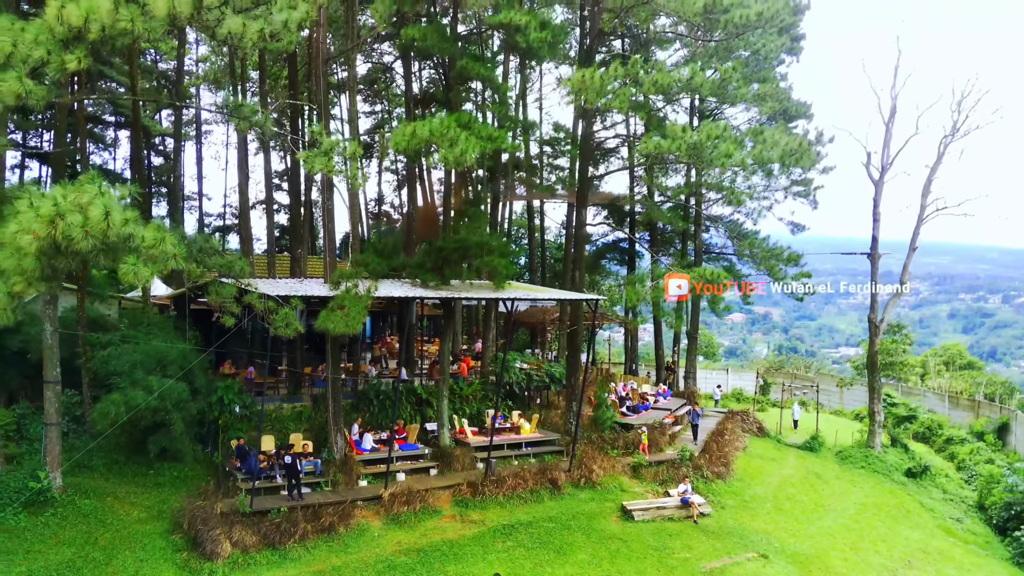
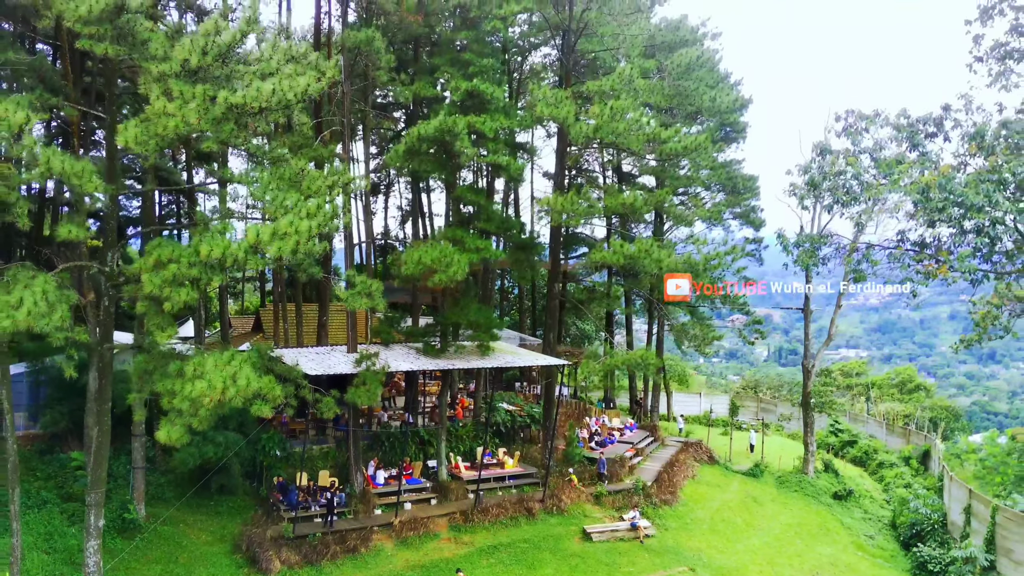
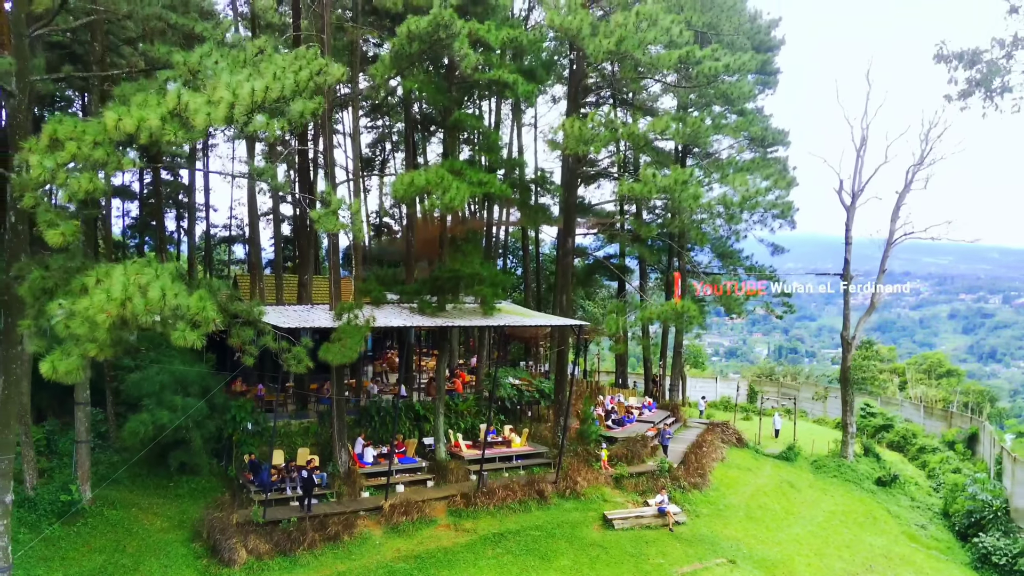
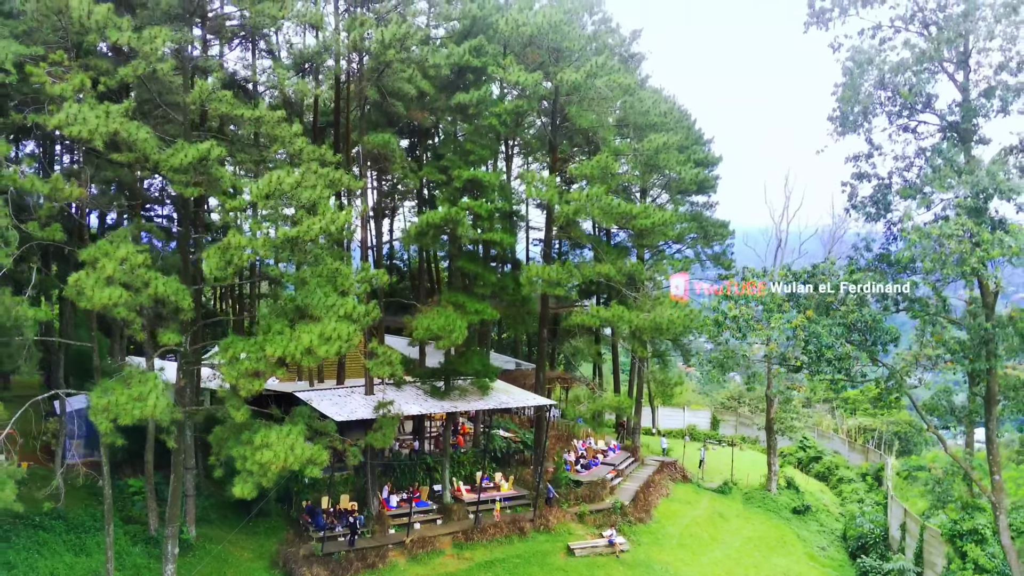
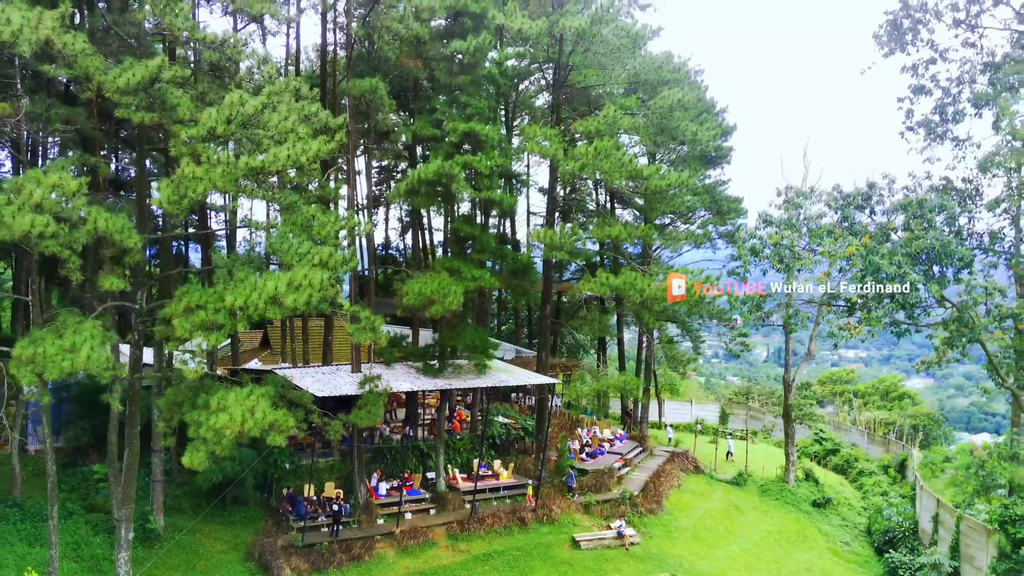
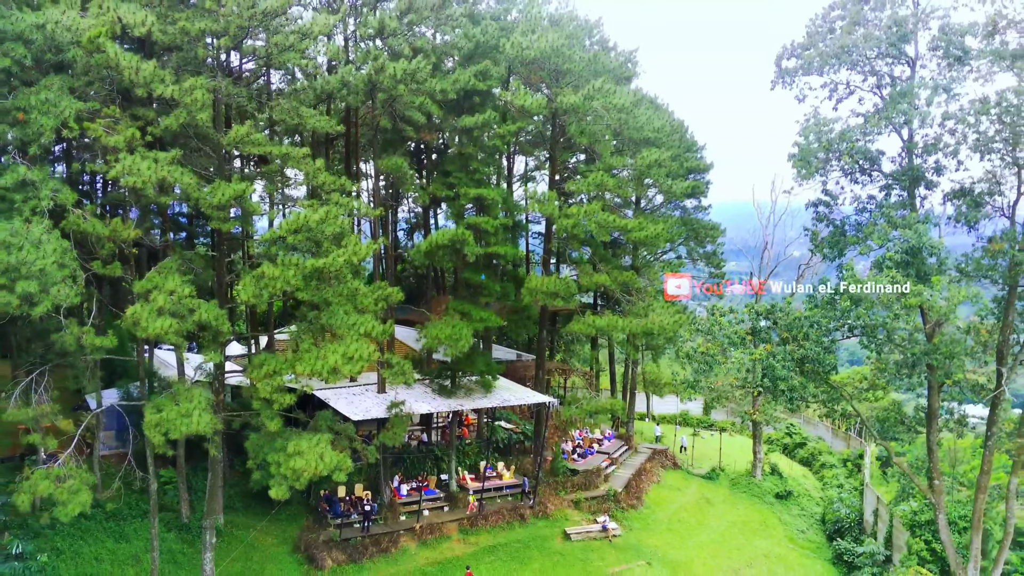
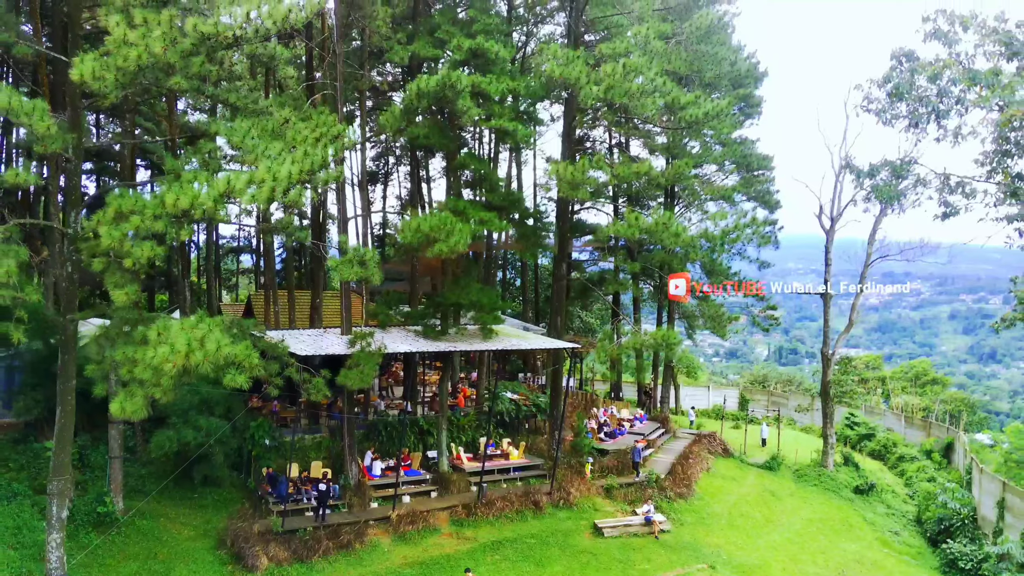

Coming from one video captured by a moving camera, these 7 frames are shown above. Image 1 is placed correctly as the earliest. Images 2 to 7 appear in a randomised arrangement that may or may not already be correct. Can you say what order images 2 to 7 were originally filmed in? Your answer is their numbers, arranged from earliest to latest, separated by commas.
3, 7, 2, 5, 4, 6
